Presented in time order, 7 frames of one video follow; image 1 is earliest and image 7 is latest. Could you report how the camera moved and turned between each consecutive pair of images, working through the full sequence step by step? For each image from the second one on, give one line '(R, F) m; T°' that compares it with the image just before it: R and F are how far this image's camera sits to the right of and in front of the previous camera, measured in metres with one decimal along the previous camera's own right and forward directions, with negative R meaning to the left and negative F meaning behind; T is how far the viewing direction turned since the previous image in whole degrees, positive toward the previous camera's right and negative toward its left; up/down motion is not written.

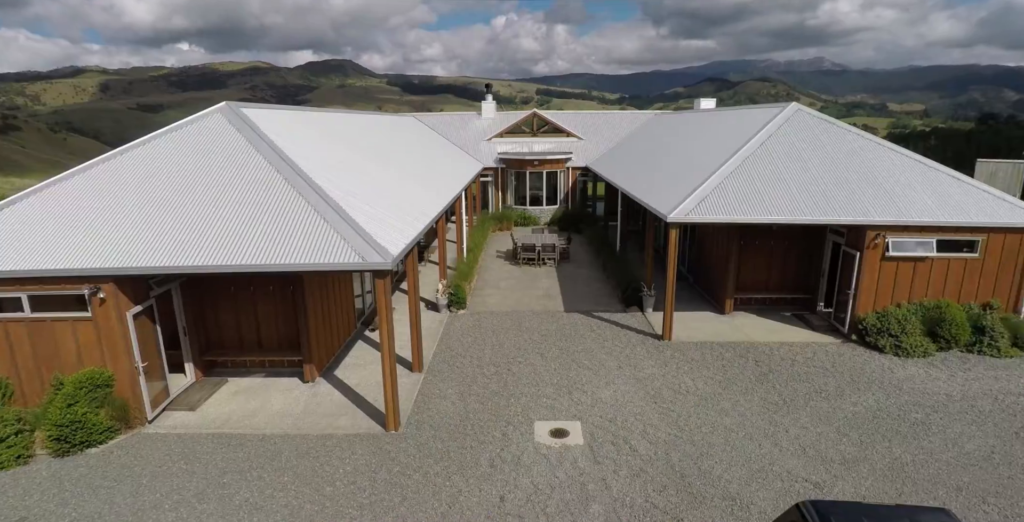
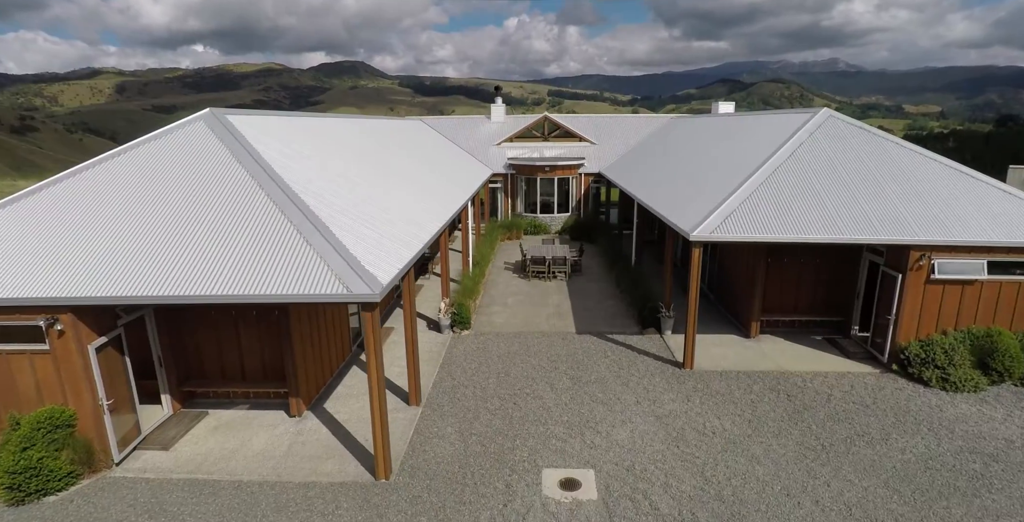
(0.0, +0.8) m; -1°
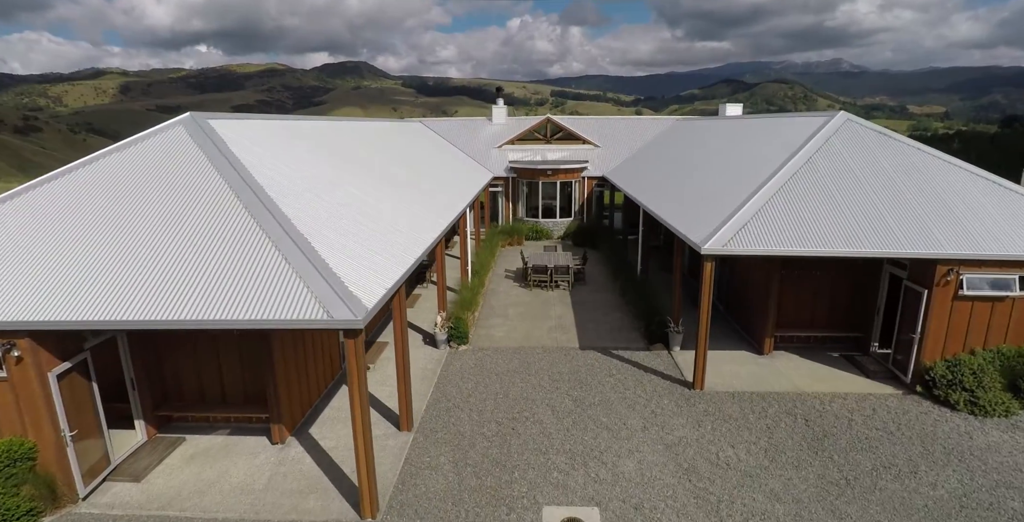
(+0.1, +0.6) m; 0°
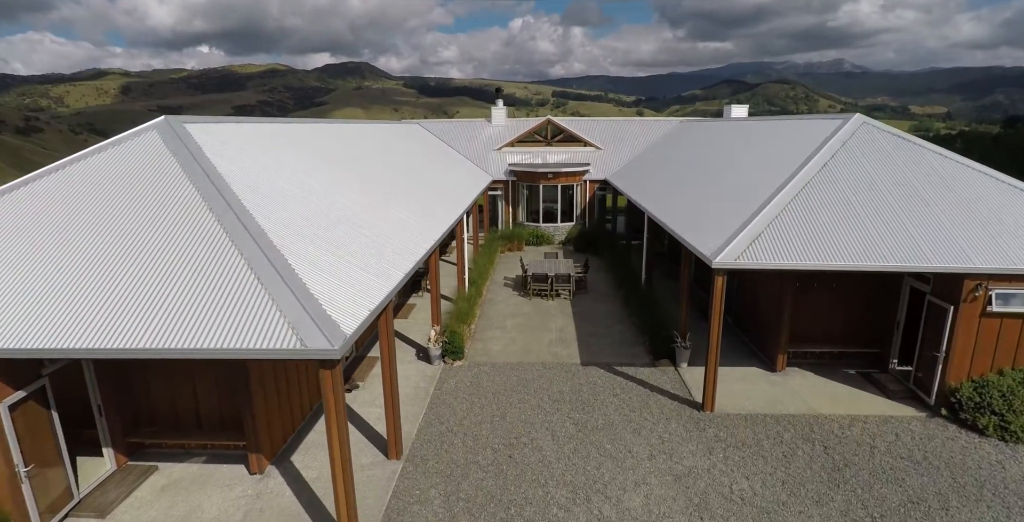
(+0.1, +0.6) m; 0°
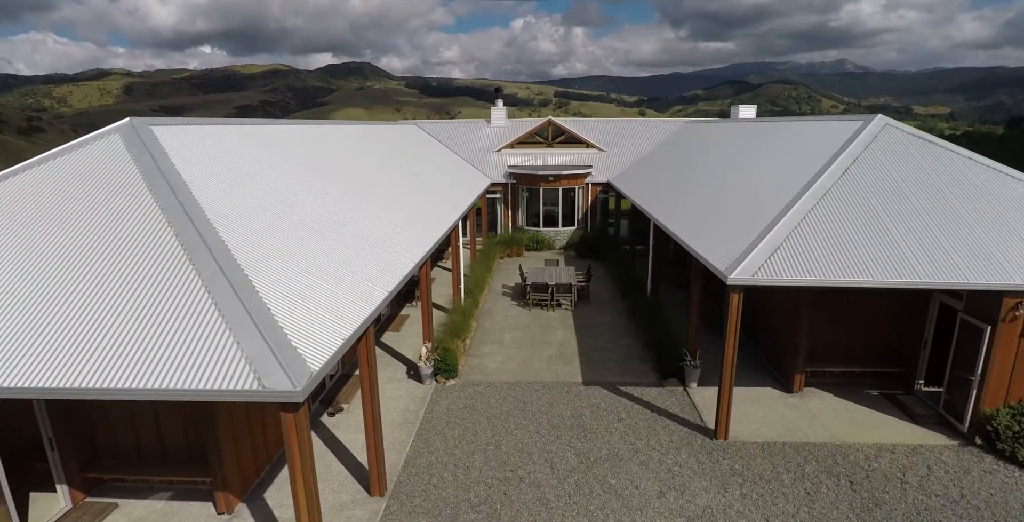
(+0.1, +0.7) m; 0°
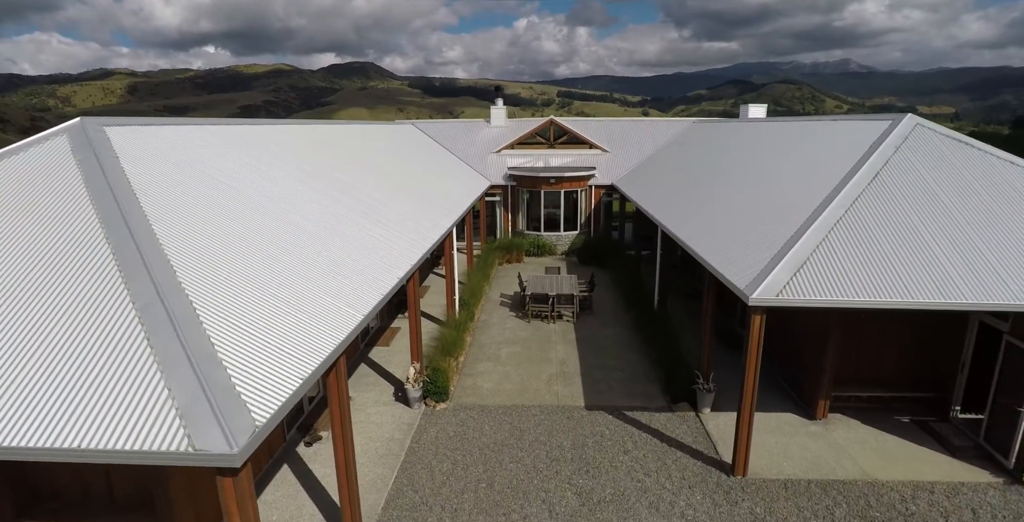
(+0.1, +0.8) m; 0°
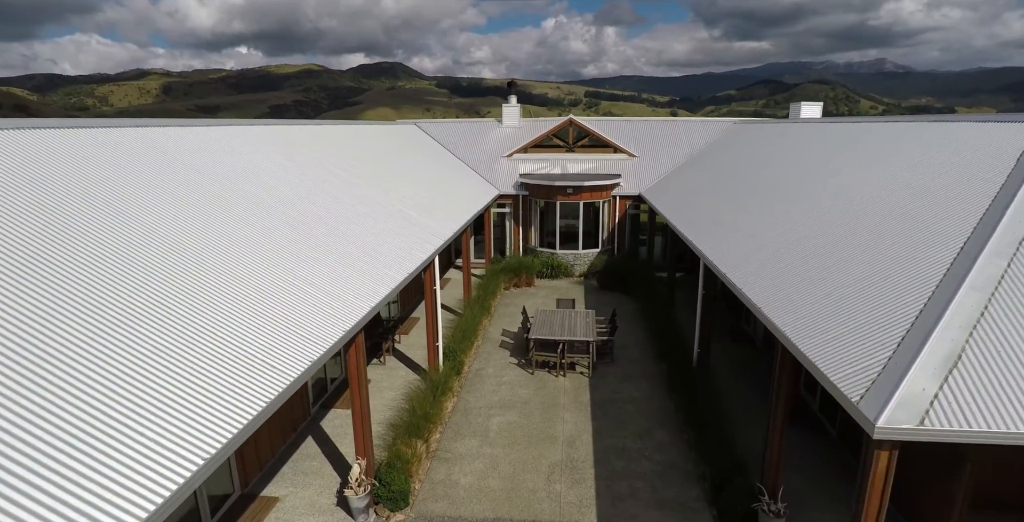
(+0.5, +2.5) m; -3°
